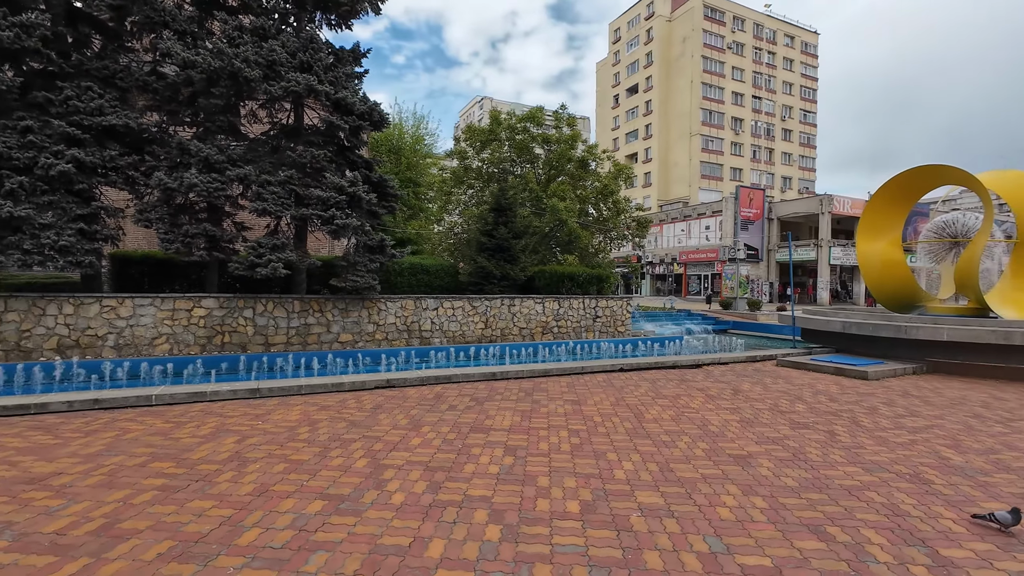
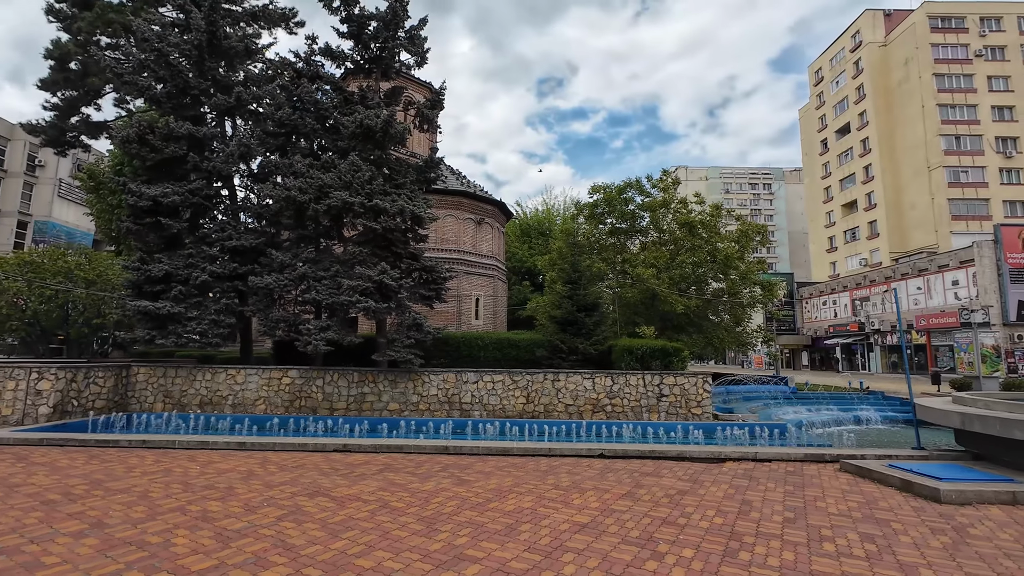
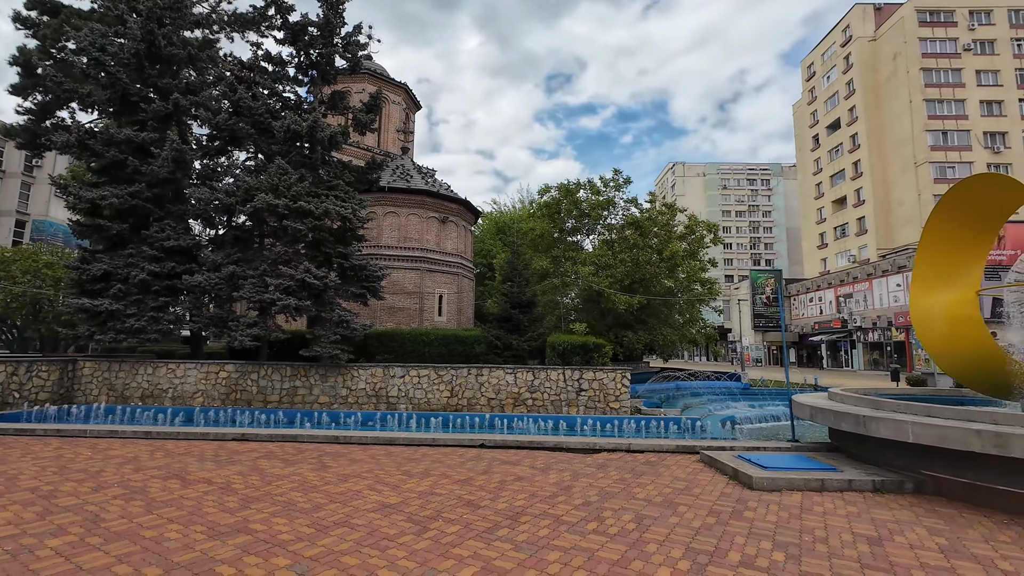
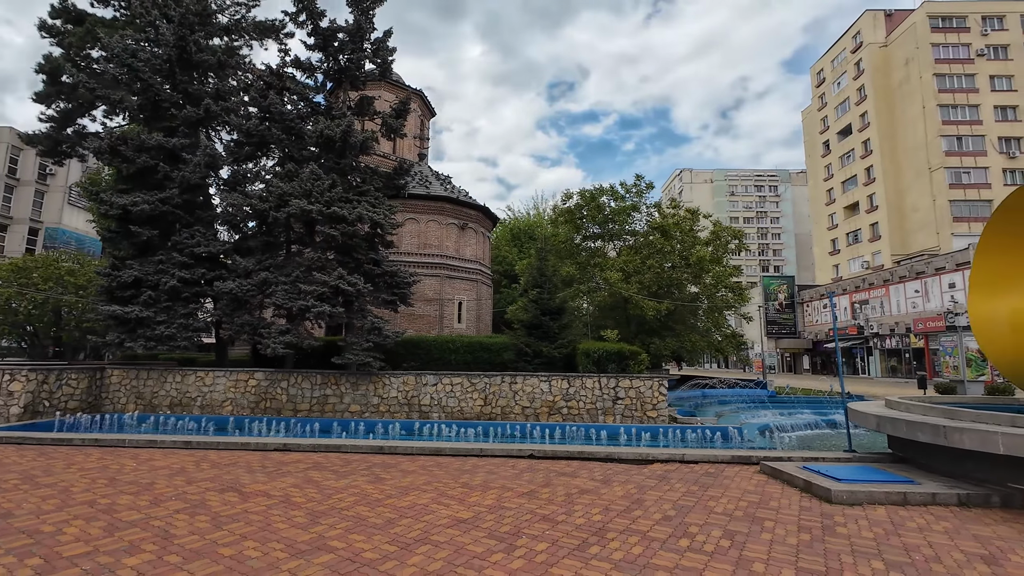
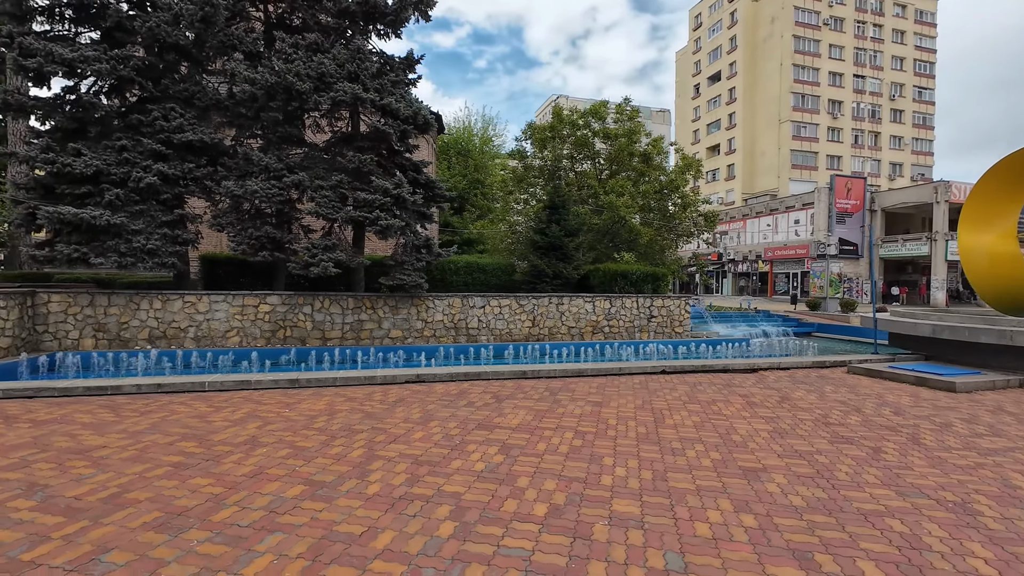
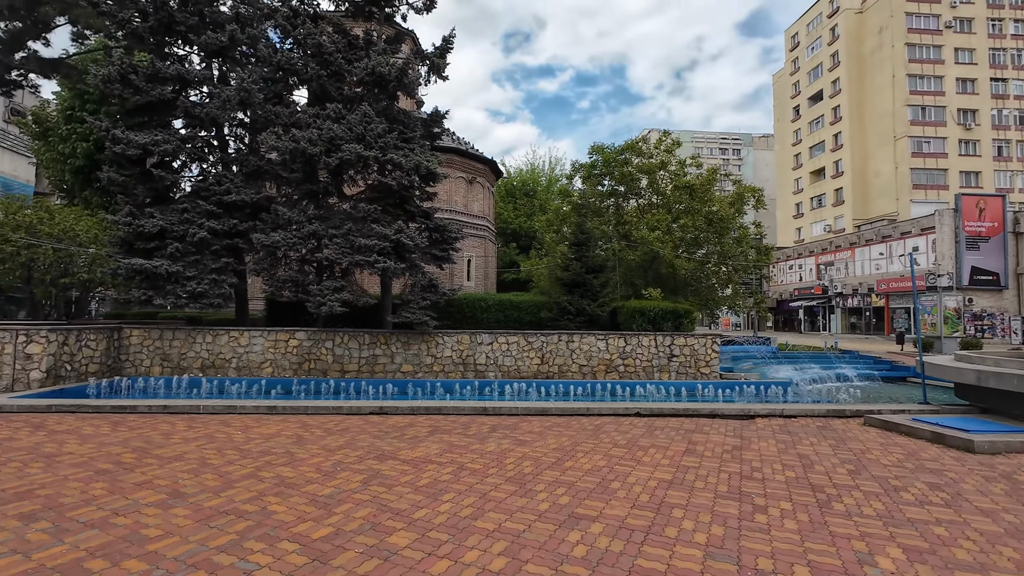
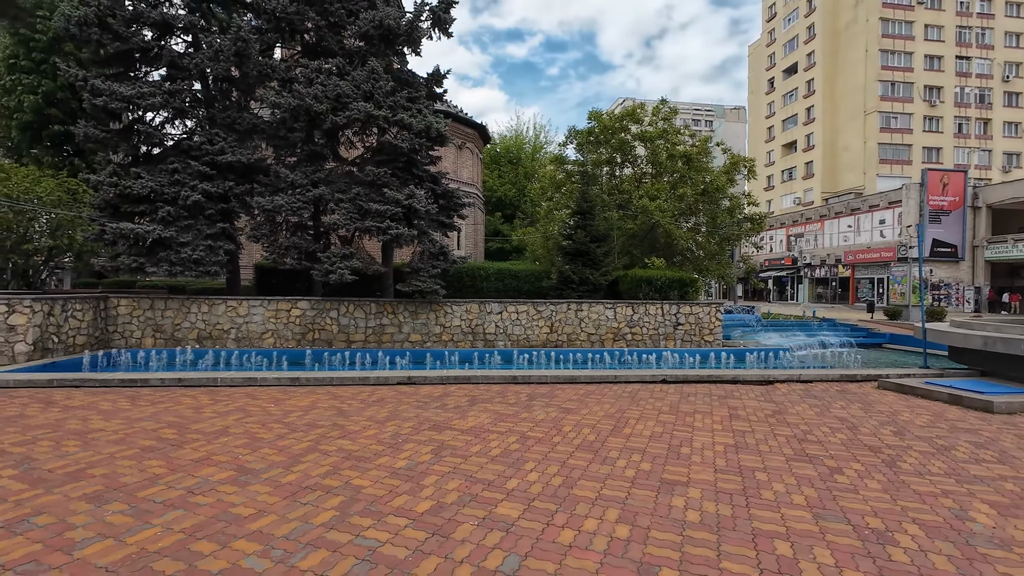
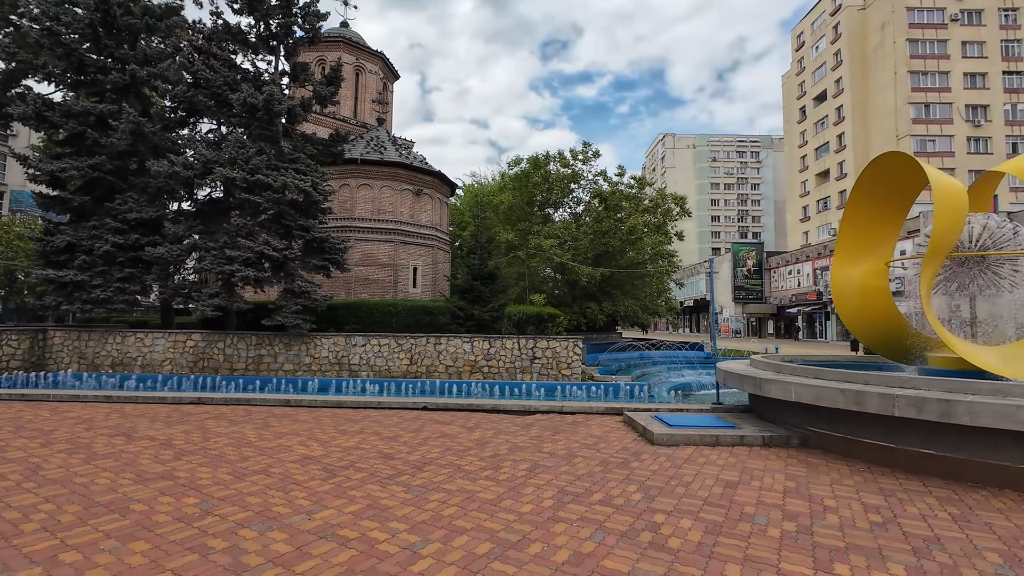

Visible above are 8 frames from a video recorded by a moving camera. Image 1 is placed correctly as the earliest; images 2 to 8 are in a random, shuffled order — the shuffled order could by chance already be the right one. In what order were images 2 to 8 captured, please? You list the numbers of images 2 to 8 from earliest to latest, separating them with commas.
5, 7, 6, 2, 4, 3, 8
